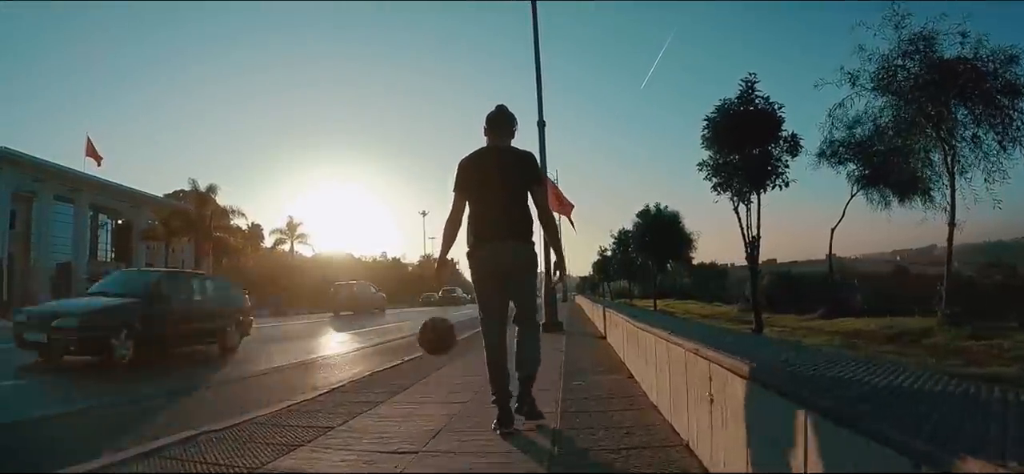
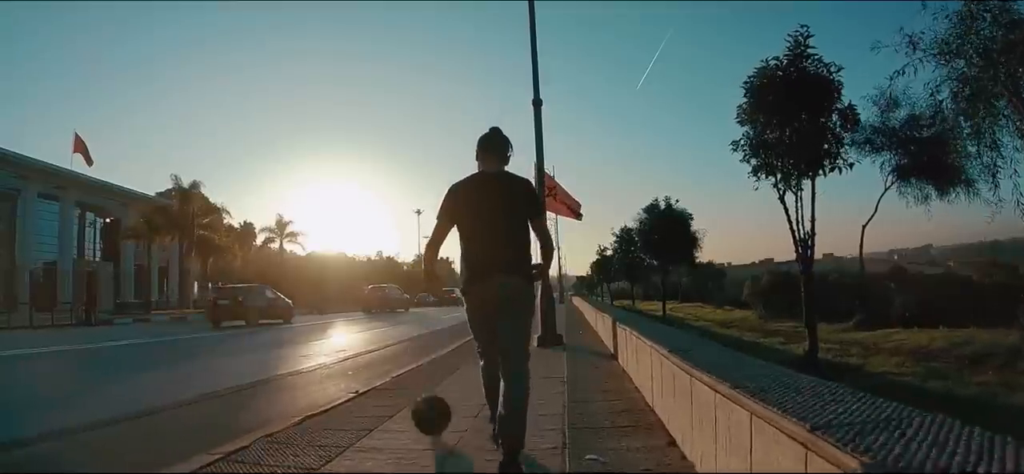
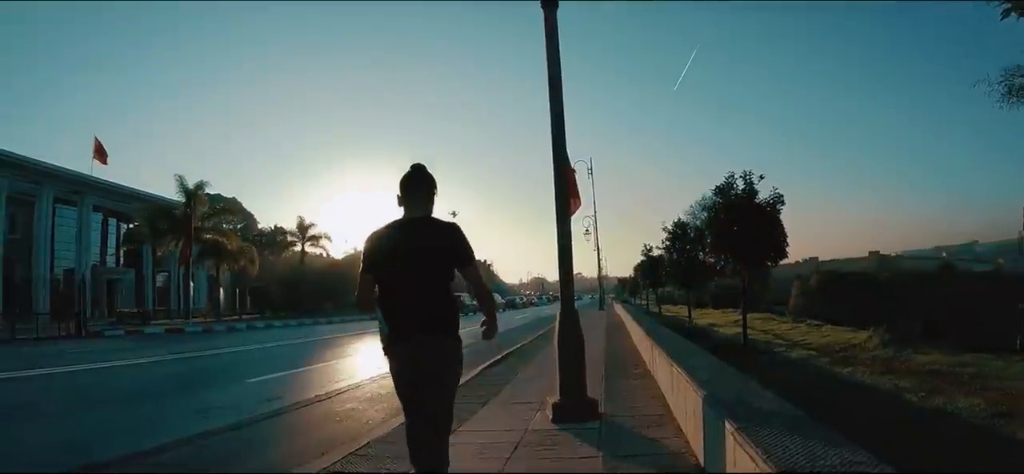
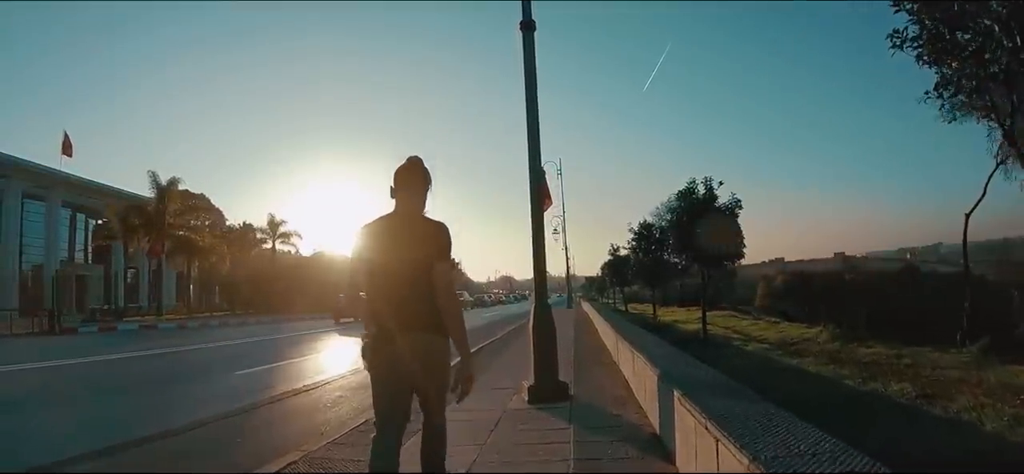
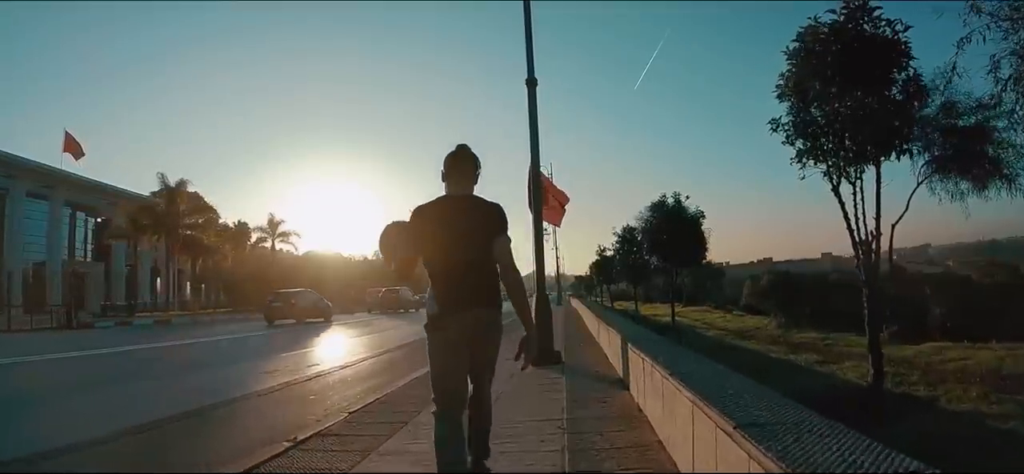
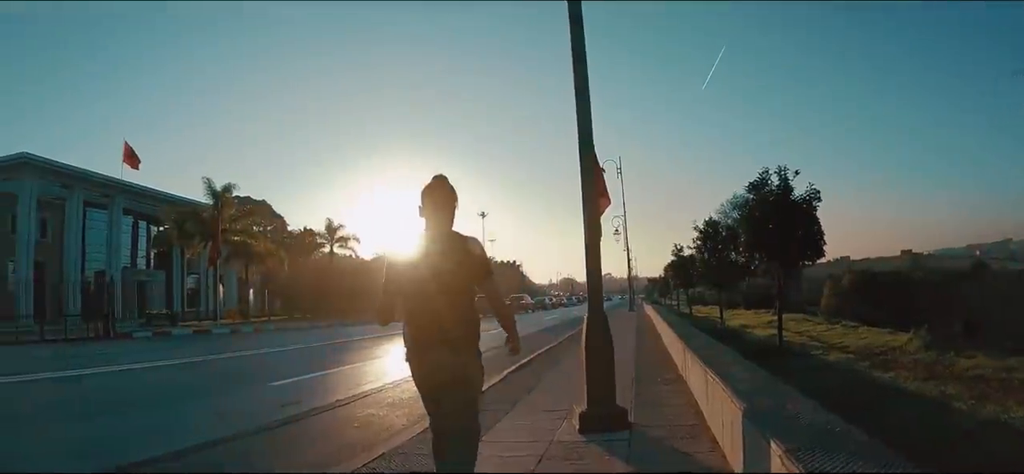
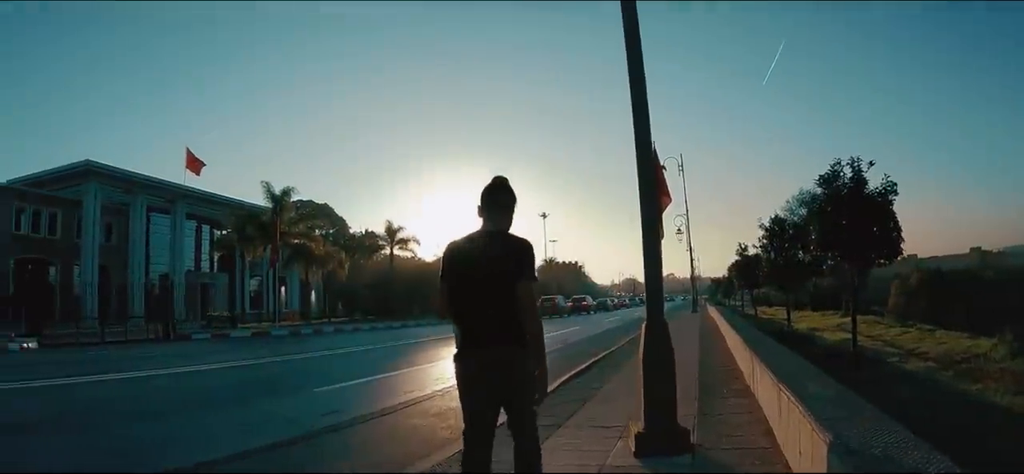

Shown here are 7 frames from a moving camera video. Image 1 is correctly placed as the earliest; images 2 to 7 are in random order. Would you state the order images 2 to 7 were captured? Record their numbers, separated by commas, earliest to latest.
2, 5, 4, 3, 6, 7
